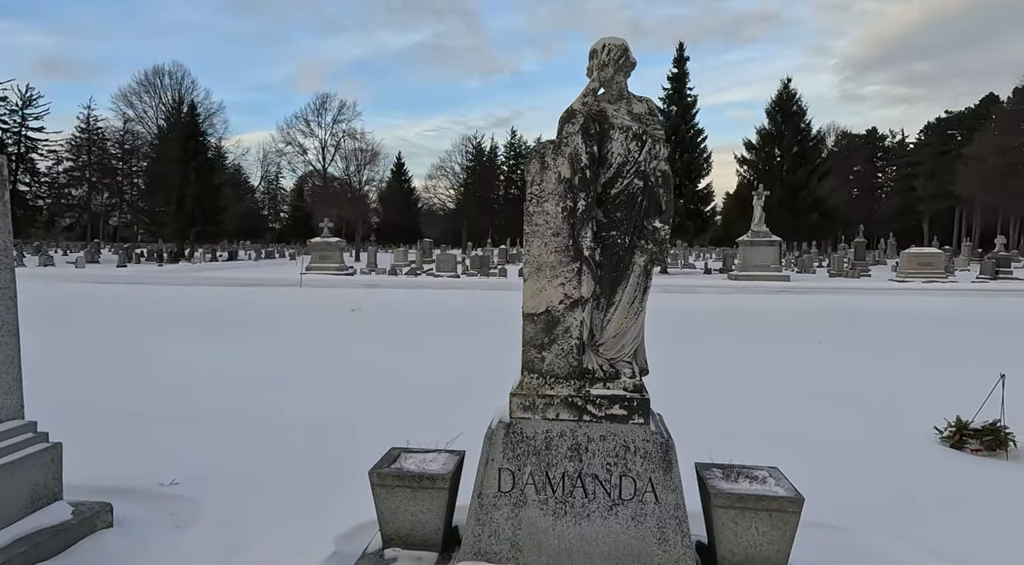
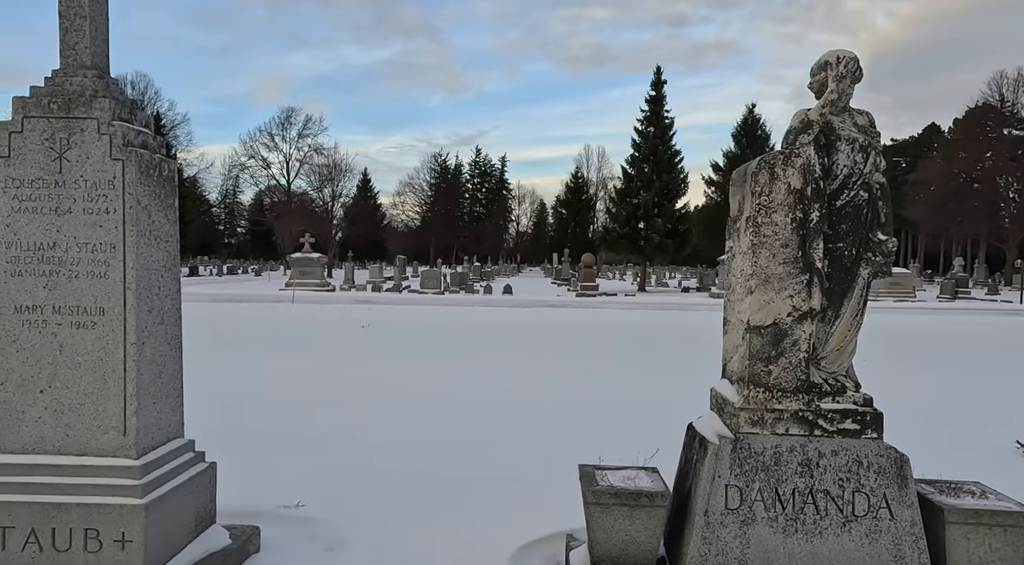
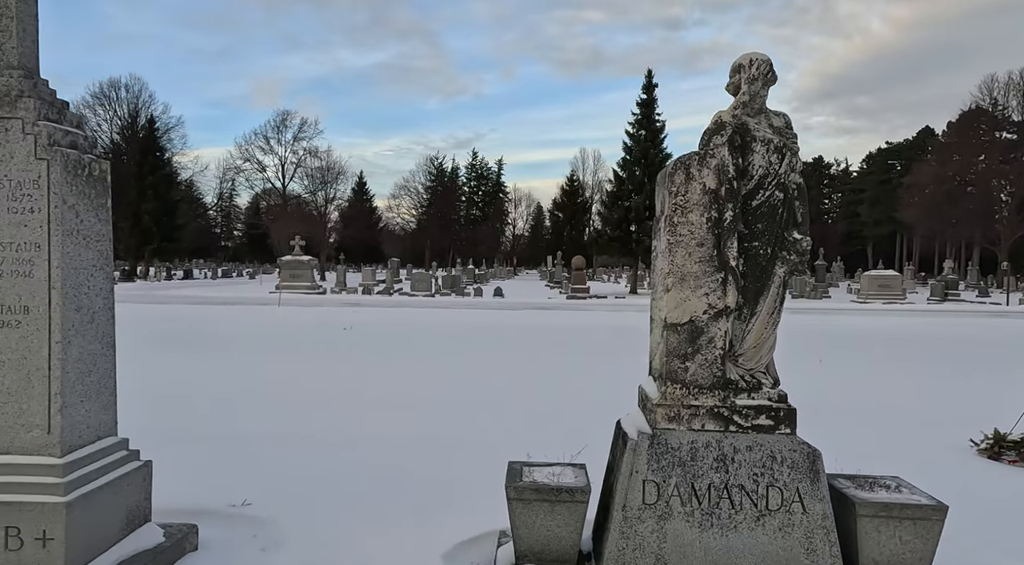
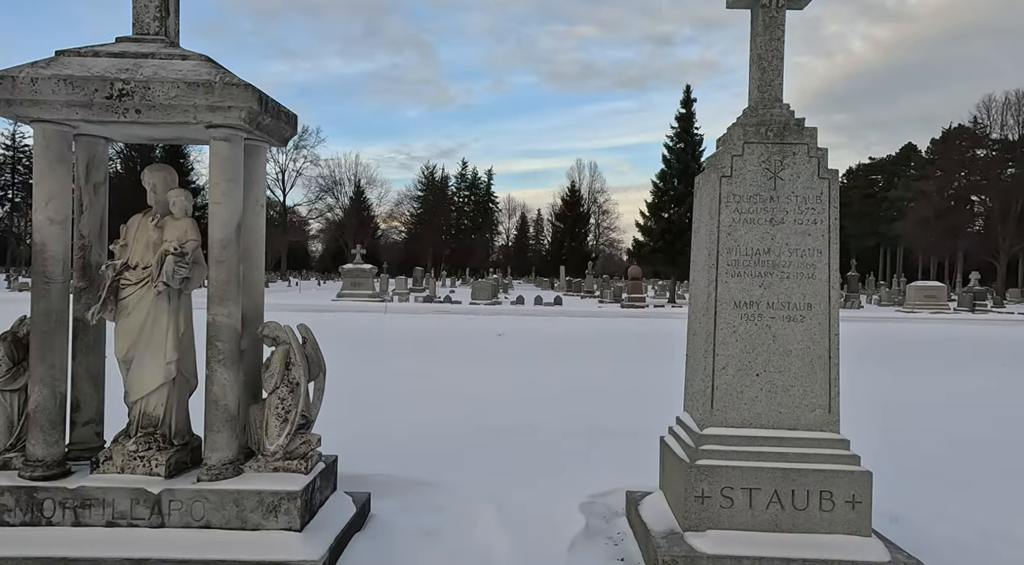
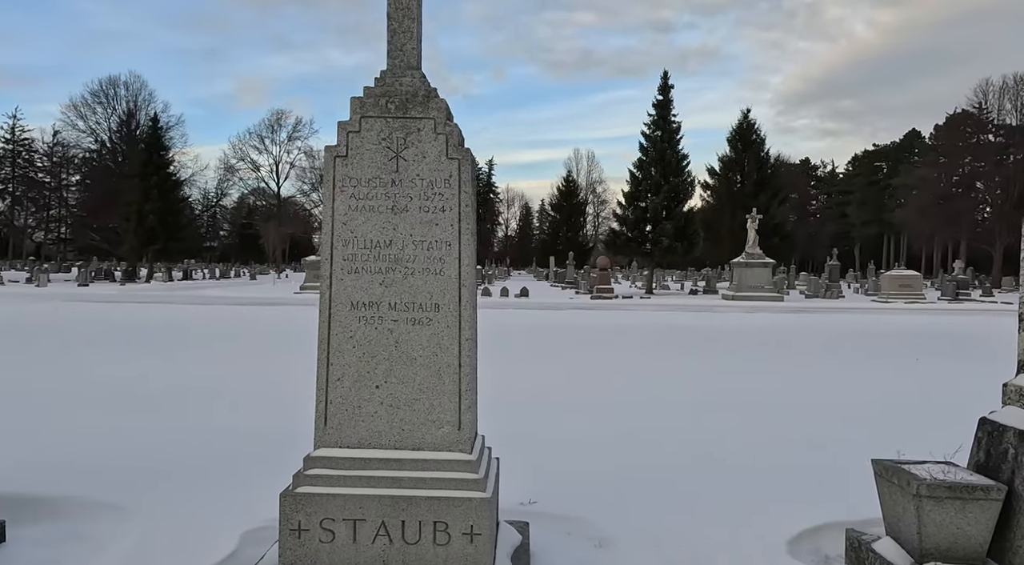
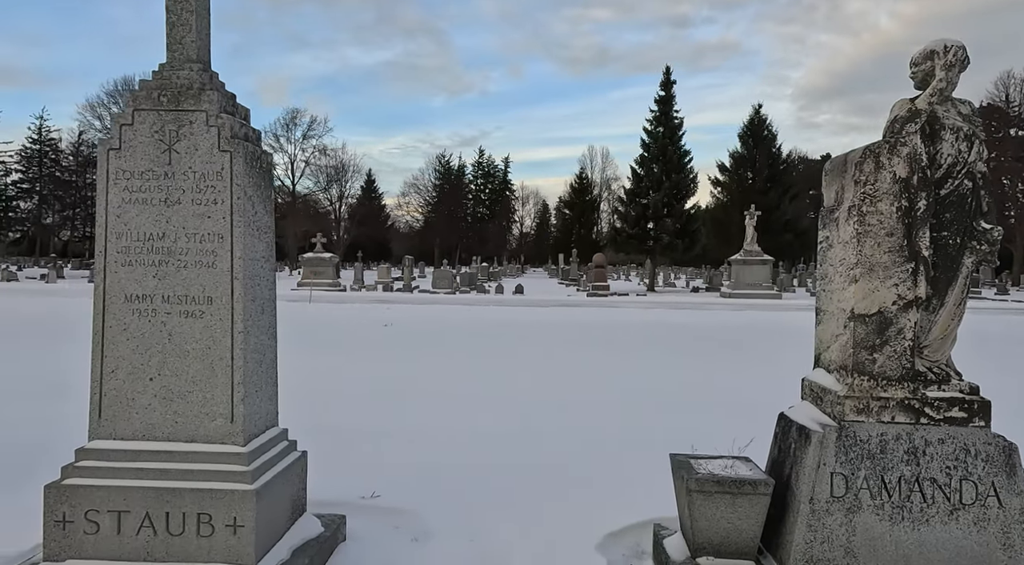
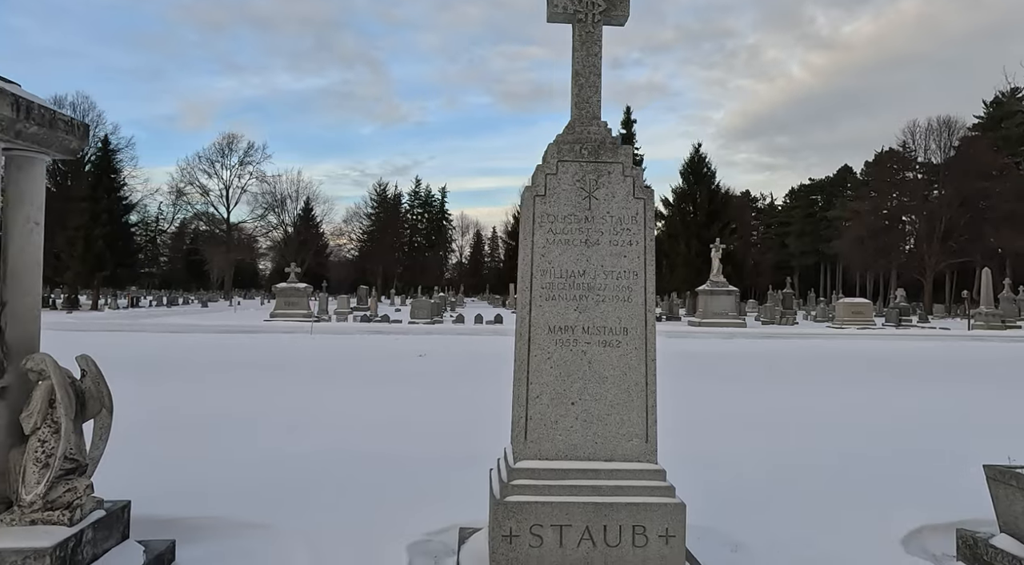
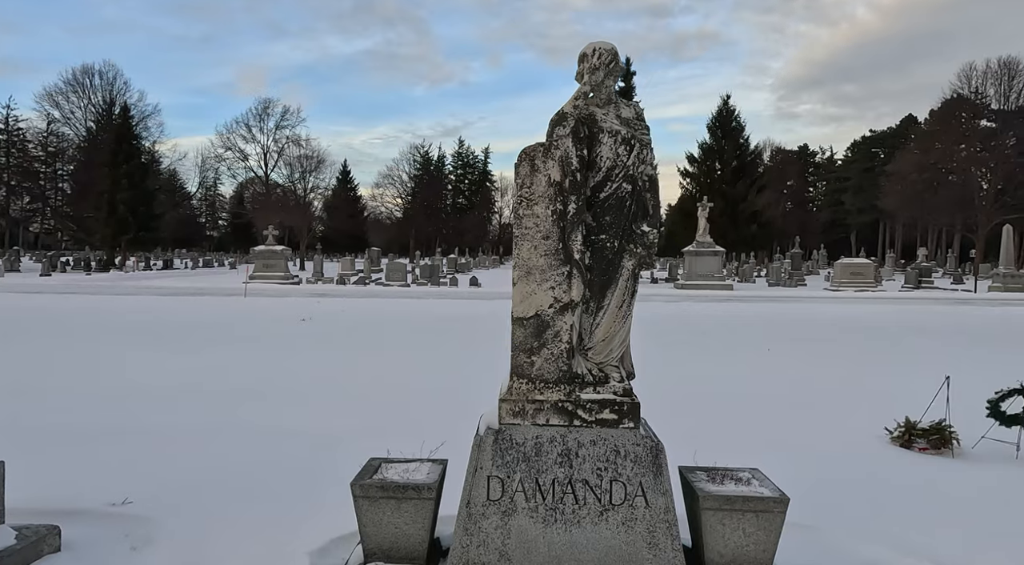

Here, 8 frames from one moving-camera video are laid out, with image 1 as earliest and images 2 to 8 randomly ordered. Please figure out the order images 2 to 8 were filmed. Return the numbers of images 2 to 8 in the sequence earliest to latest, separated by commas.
8, 3, 2, 6, 5, 7, 4
